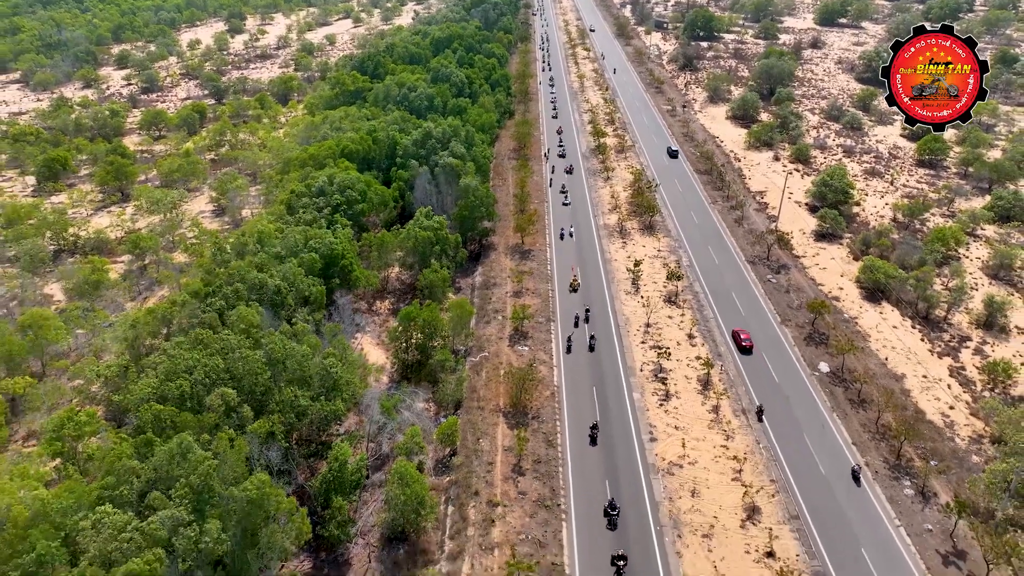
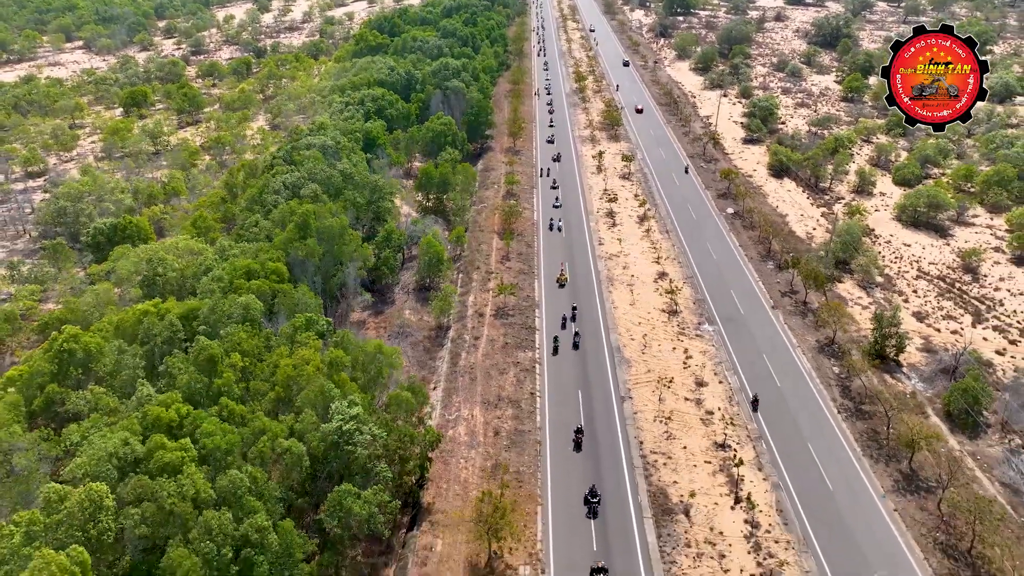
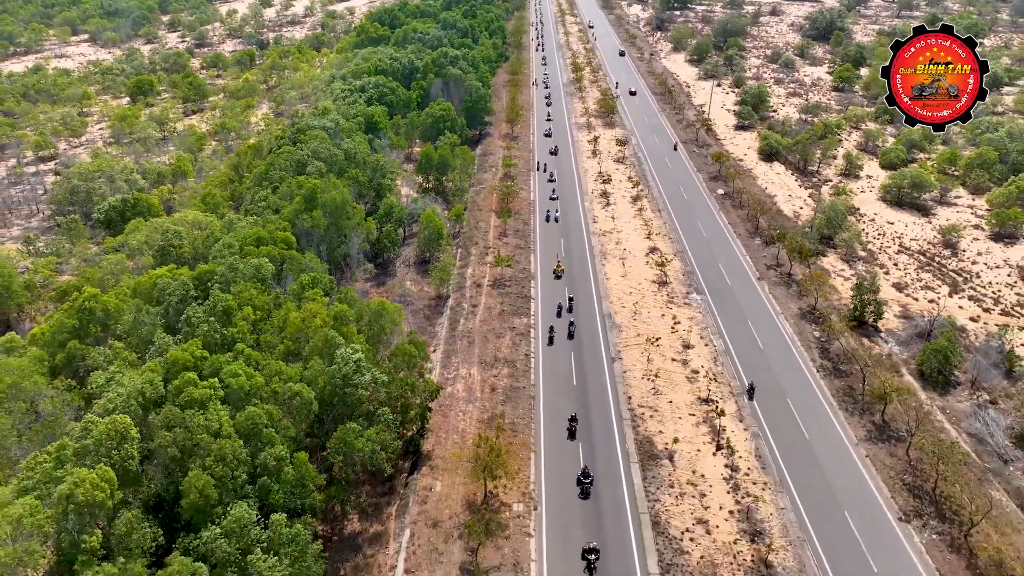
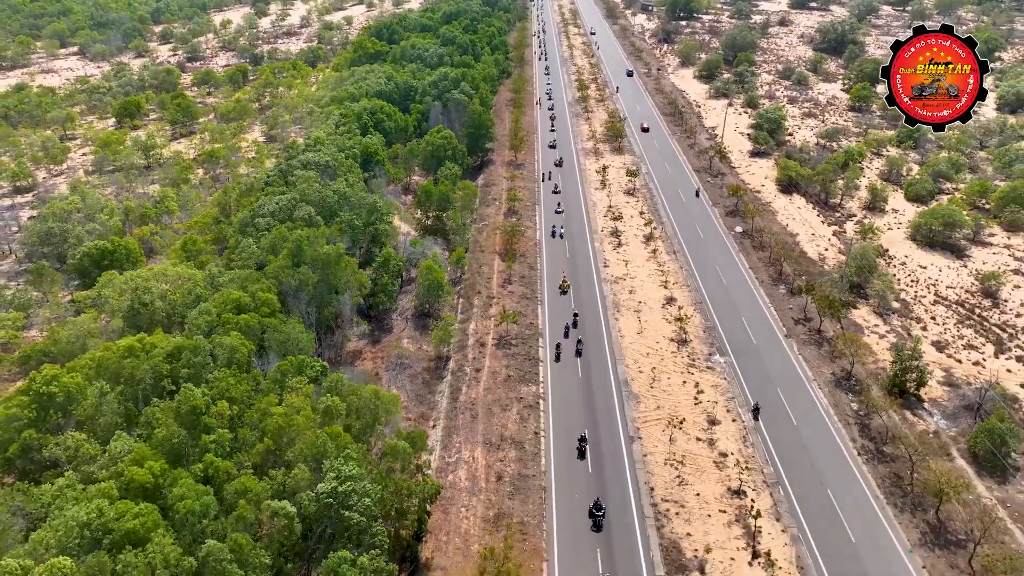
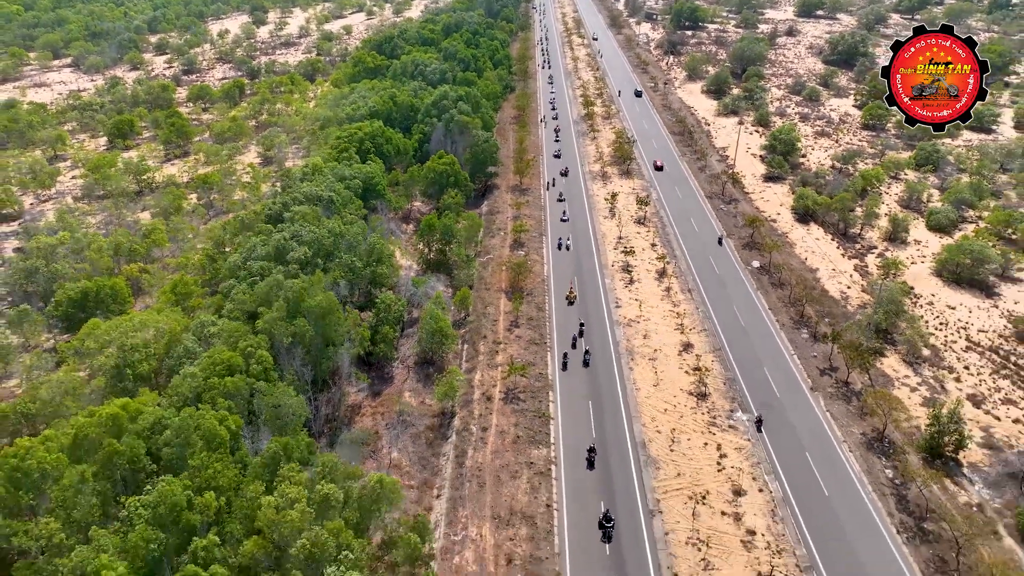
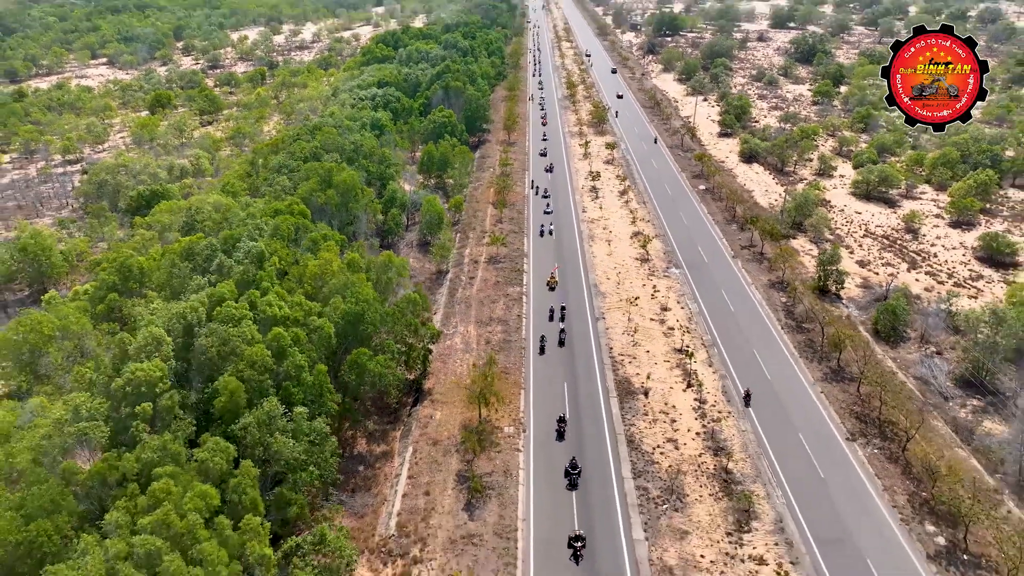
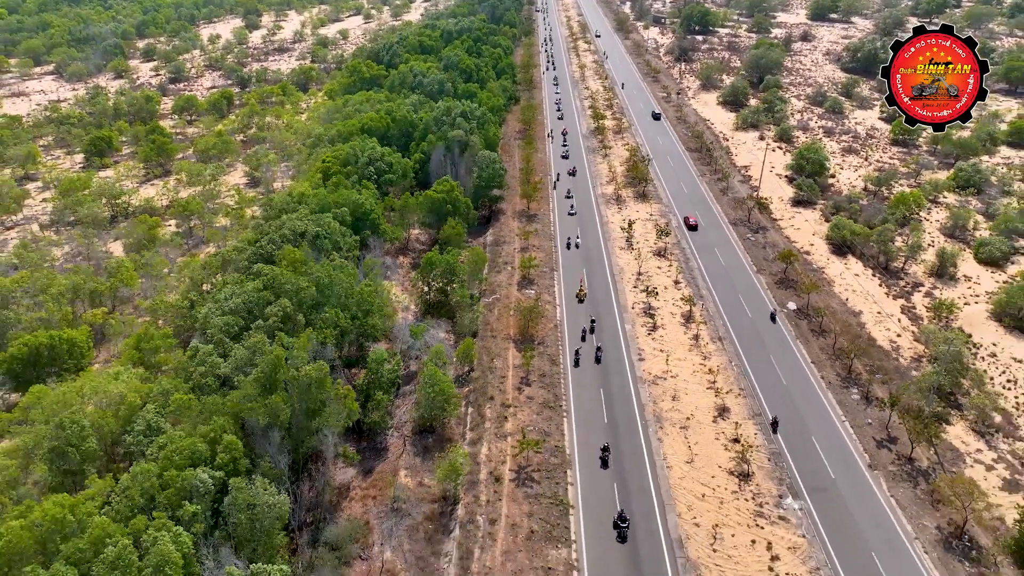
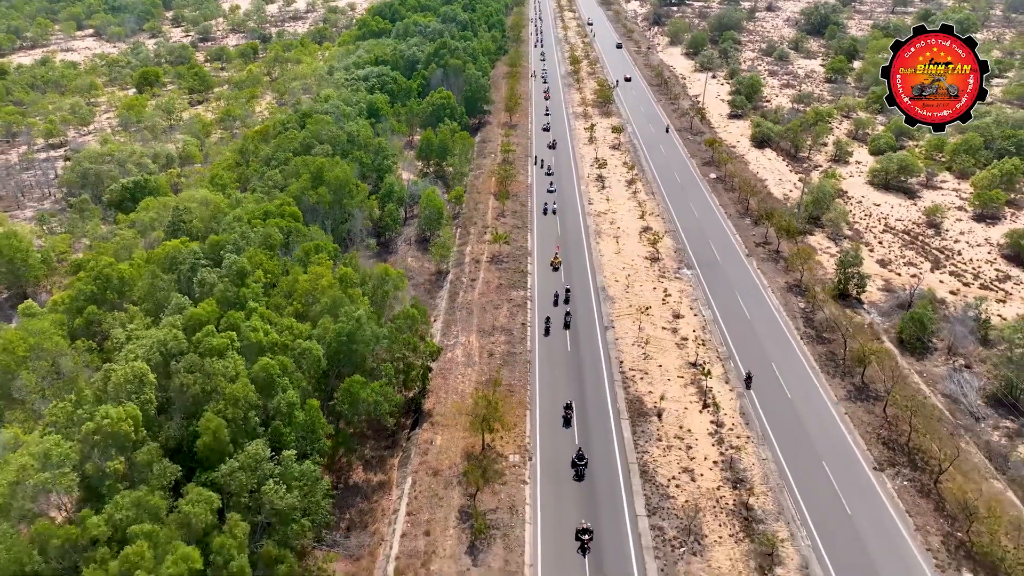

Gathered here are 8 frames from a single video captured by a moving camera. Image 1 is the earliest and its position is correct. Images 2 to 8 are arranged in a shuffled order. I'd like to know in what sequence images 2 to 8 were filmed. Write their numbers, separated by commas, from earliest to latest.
7, 5, 4, 2, 3, 8, 6
